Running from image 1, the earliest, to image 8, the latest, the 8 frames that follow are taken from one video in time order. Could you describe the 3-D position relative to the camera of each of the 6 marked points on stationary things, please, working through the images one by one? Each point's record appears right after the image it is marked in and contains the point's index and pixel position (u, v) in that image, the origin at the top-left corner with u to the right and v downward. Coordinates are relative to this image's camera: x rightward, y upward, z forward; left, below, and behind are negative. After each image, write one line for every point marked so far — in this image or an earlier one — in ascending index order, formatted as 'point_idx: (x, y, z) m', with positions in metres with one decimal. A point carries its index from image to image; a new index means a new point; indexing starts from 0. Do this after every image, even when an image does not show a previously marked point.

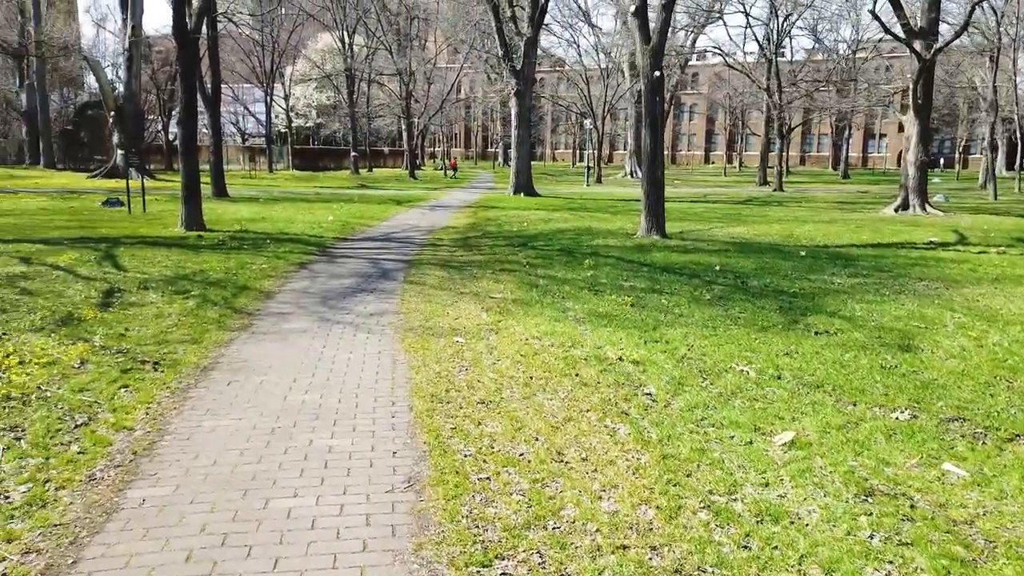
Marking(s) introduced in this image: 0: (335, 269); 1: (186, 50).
0: (-2.8, +0.3, +11.6) m
1: (-6.8, +4.9, +15.8) m
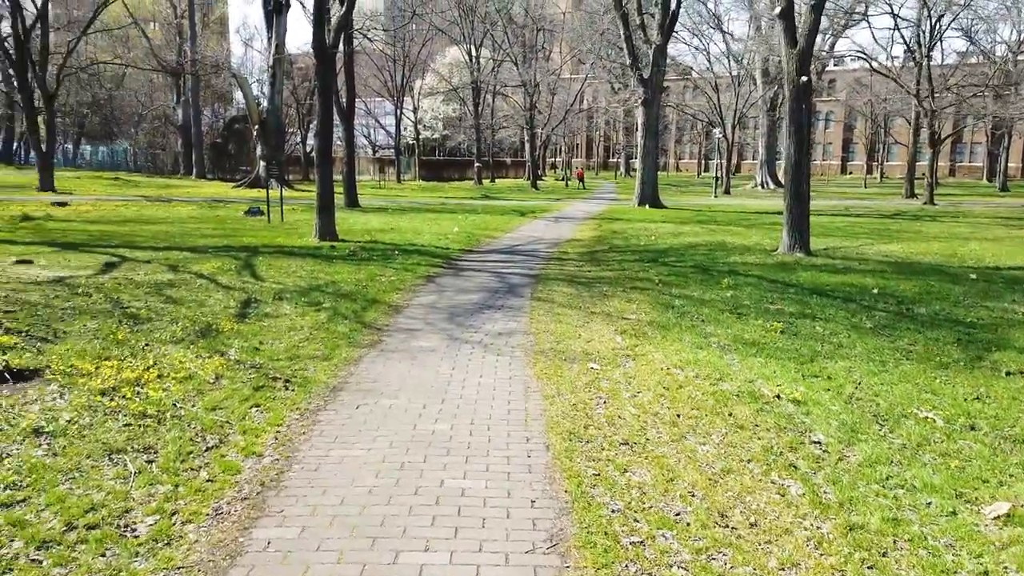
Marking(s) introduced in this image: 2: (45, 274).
0: (-0.8, +0.1, +11.4) m
1: (-4.0, +4.7, +16.2) m
2: (-6.7, +0.2, +10.8) m
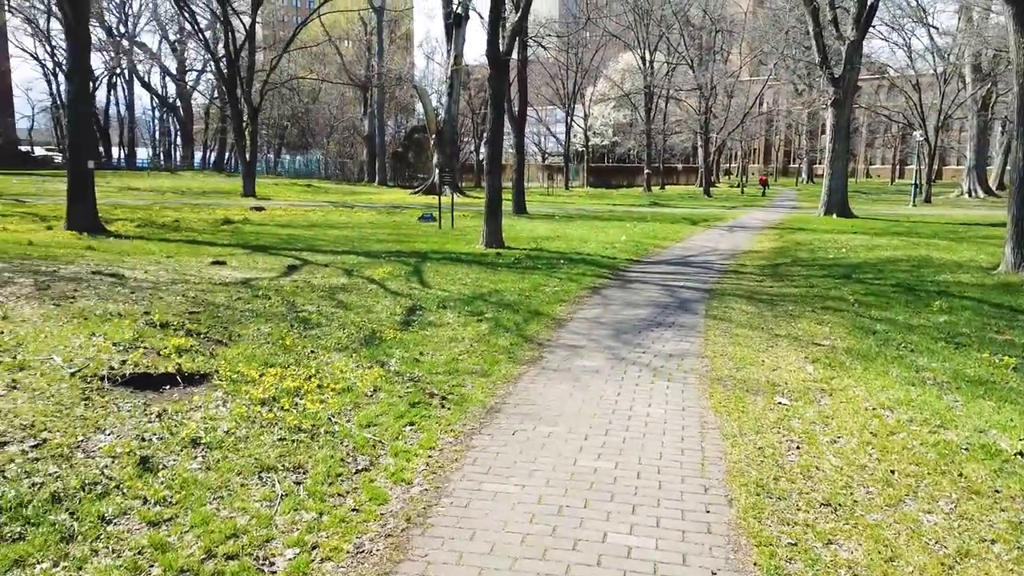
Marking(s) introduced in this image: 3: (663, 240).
0: (+1.7, -0.1, +10.8) m
1: (-0.3, +4.6, +16.2) m
2: (-4.3, +0.2, +11.4) m
3: (+4.0, +1.3, +19.7) m
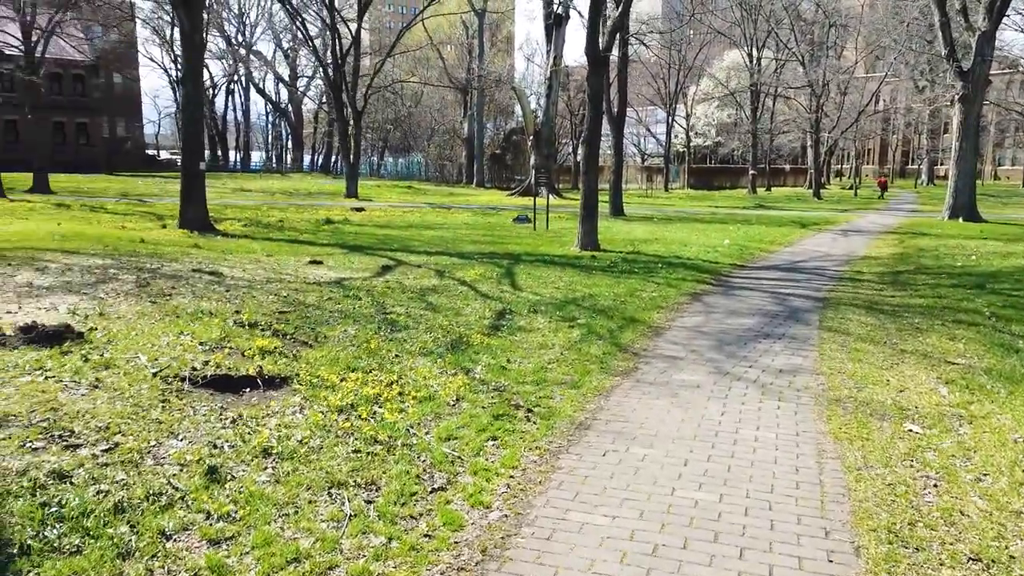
0: (+3.0, -0.2, +10.1) m
1: (+1.8, +4.5, +15.7) m
2: (-2.8, +0.2, +11.5) m
3: (+6.4, +1.1, +18.7) m
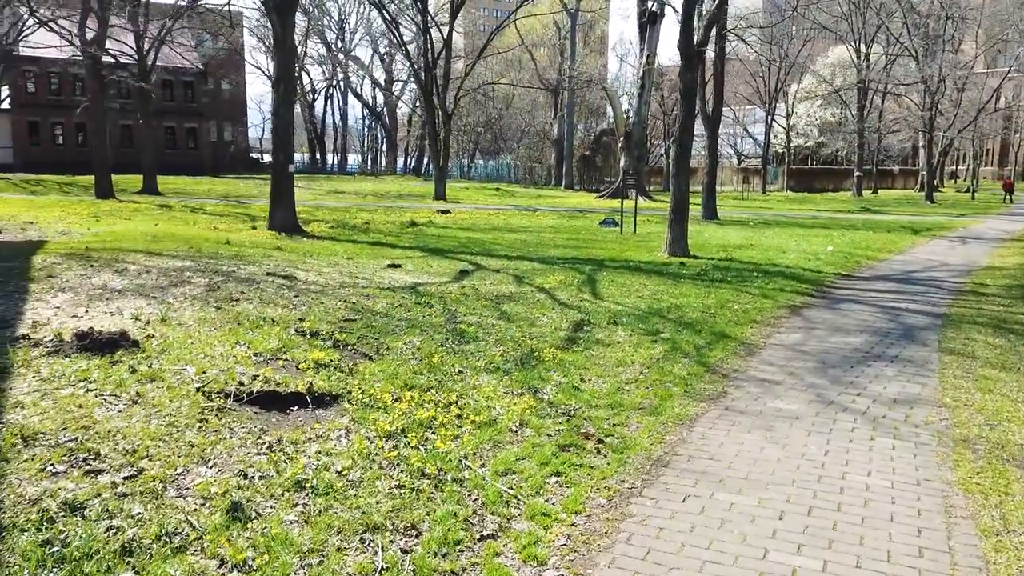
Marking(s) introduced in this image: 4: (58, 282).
0: (+4.0, -0.4, +9.1) m
1: (+3.5, +4.3, +14.9) m
2: (-1.6, +0.1, +11.2) m
3: (+8.4, +0.9, +17.3) m
4: (-4.7, +0.1, +7.8) m
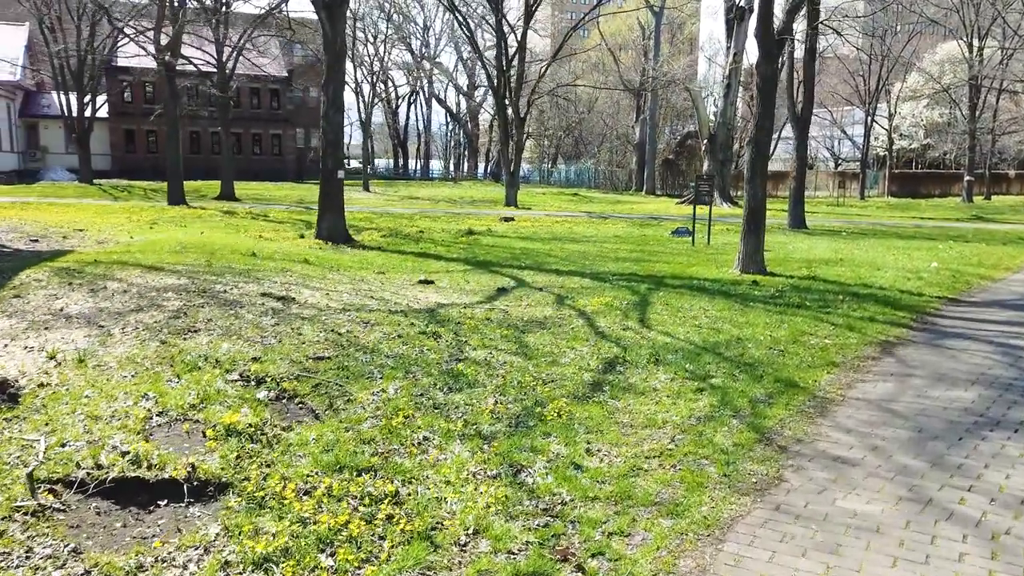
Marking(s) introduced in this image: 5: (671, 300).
0: (+4.2, -0.7, +7.3) m
1: (+4.5, +4.0, +13.1) m
2: (-1.1, -0.2, +10.0) m
3: (+9.5, +0.4, +14.9) m
4: (-4.6, -0.1, +7.0) m
5: (+2.3, -0.2, +10.5) m
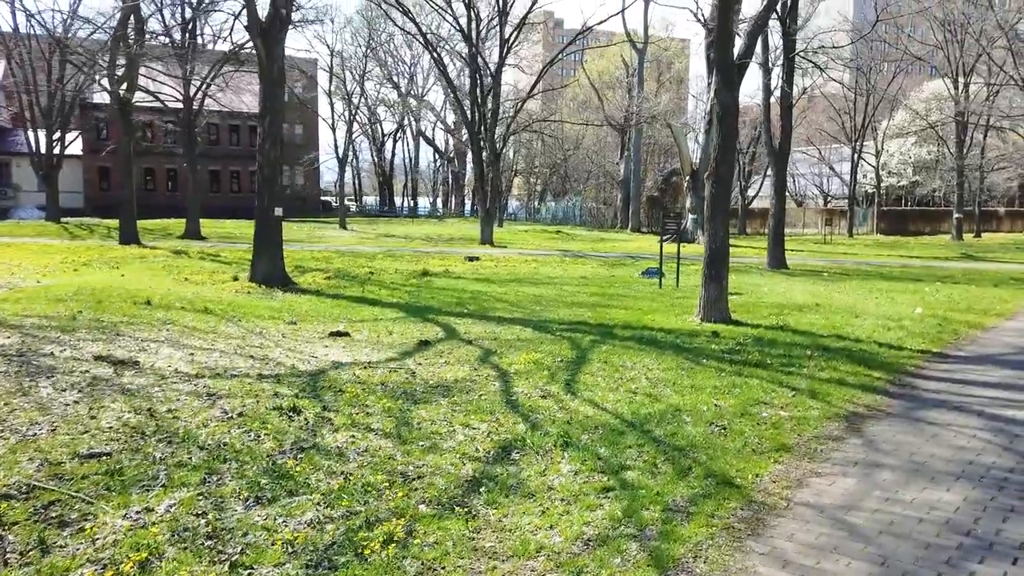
0: (+3.2, -1.2, +5.9) m
1: (+3.4, +3.2, +11.9) m
2: (-2.1, -0.8, +8.6) m
3: (+8.5, -0.5, +13.5) m
4: (-5.6, -0.6, +5.5) m
5: (+1.2, -0.8, +9.1) m
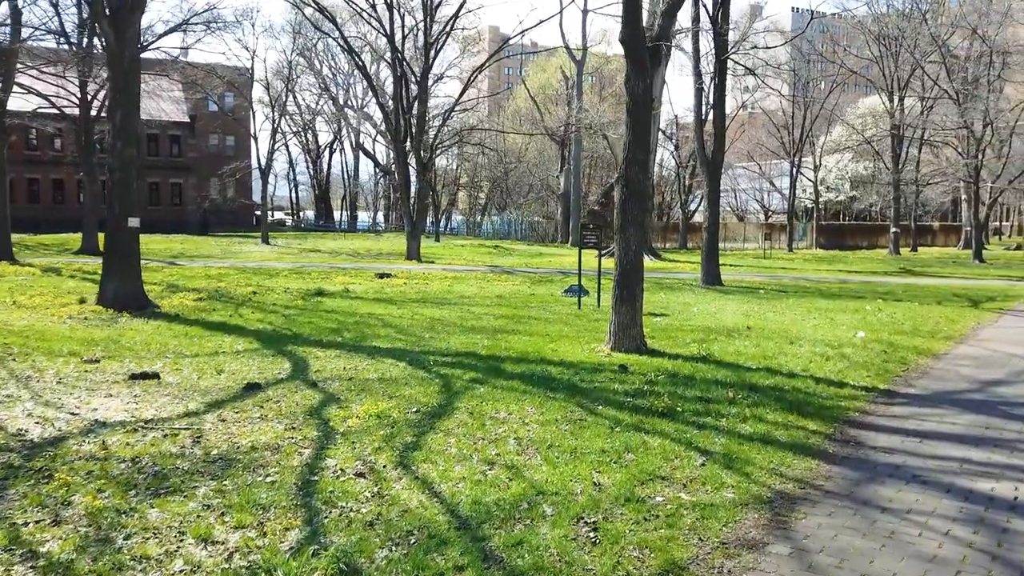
0: (+1.9, -1.4, +4.0) m
1: (+1.7, +2.8, +10.0) m
2: (-3.6, -1.1, +6.3) m
3: (+6.7, -0.8, +12.0) m
4: (-6.8, -0.9, +3.1) m
5: (-0.3, -1.1, +7.1) m
